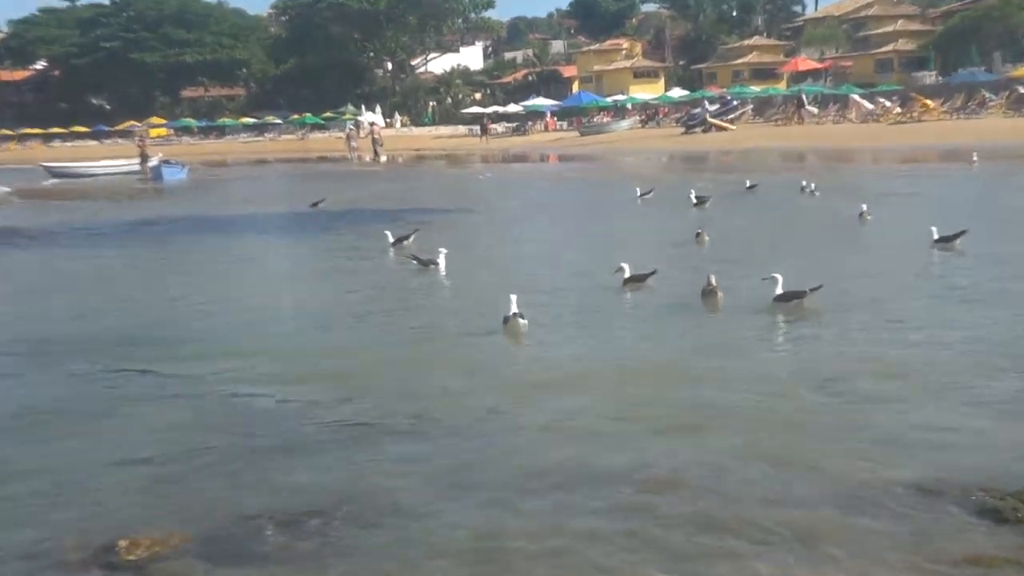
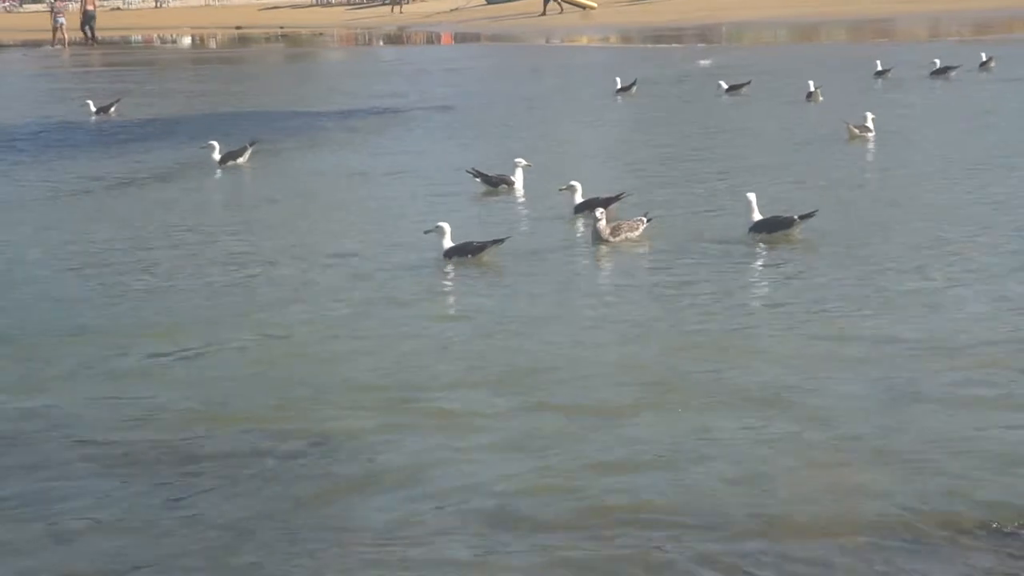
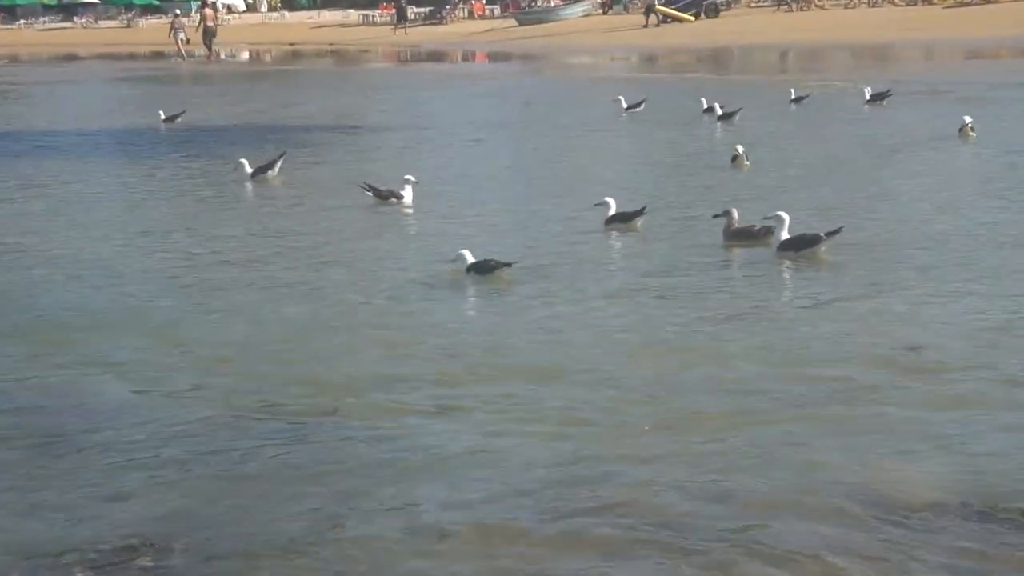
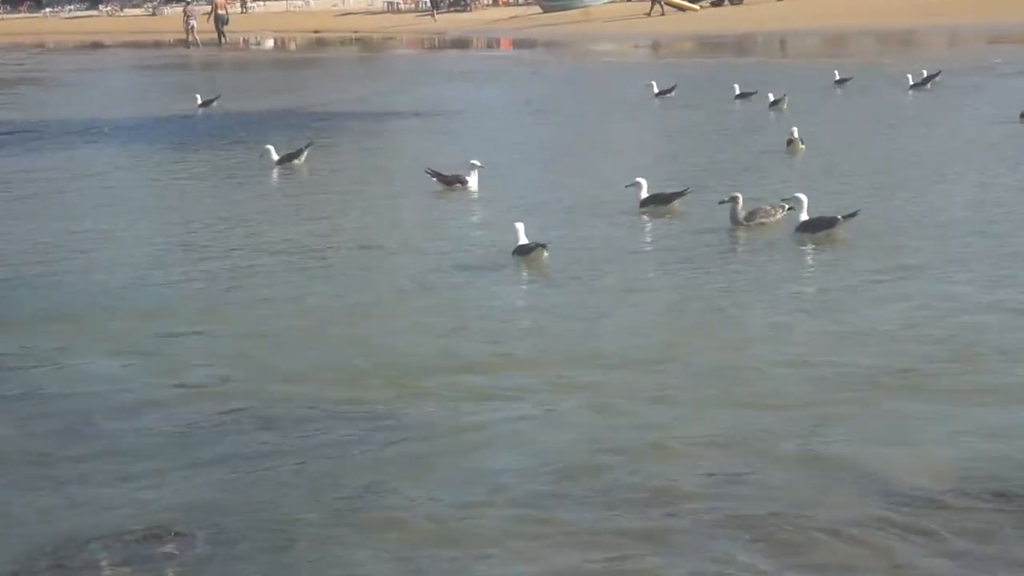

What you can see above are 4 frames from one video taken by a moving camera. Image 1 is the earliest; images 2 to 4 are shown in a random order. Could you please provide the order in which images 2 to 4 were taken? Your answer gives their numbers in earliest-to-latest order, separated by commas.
3, 4, 2
